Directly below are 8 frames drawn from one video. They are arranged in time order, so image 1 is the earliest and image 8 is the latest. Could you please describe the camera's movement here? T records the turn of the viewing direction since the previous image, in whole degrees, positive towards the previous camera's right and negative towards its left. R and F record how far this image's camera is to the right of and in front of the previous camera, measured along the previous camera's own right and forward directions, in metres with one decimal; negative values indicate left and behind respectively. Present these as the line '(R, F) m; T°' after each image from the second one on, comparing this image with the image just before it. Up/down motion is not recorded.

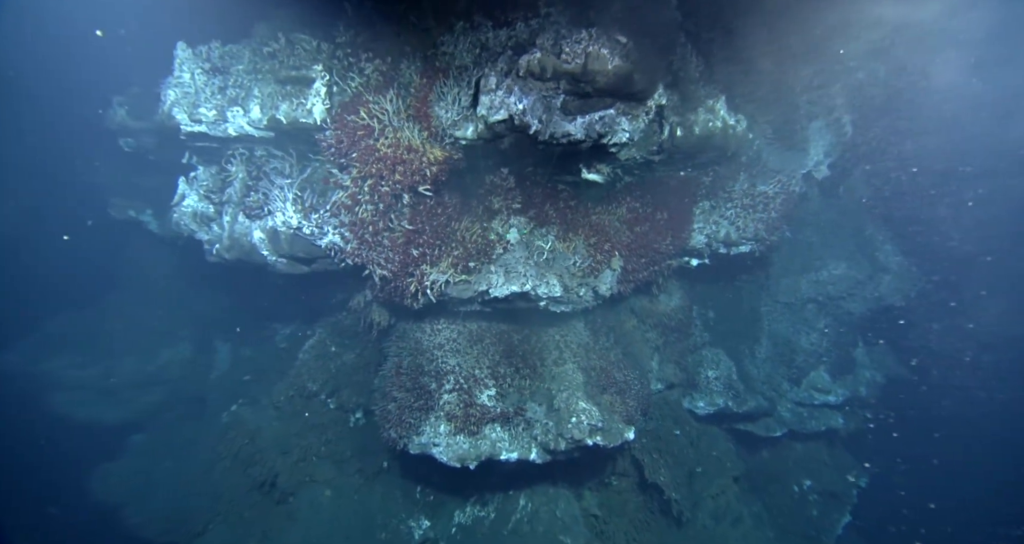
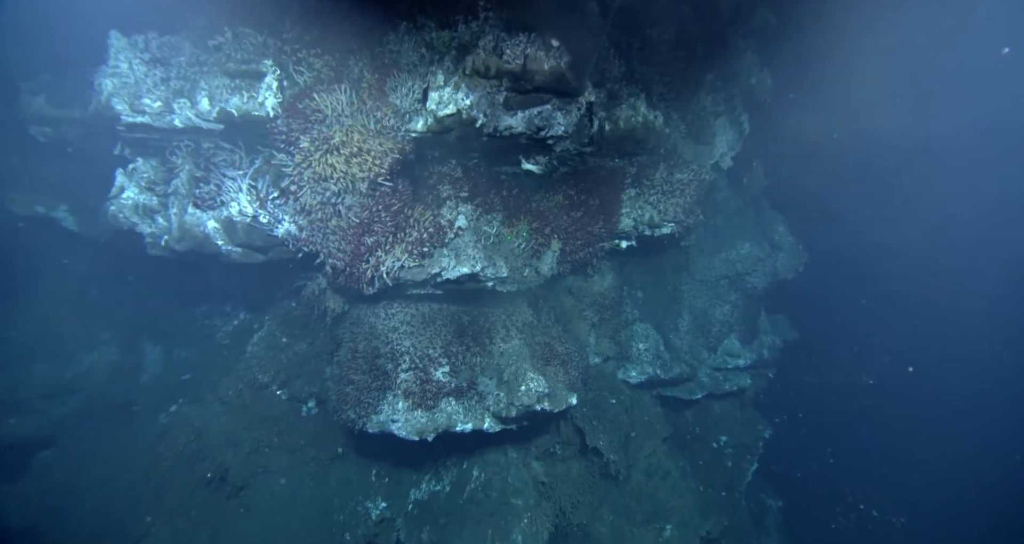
(0.0, -0.5) m; +5°
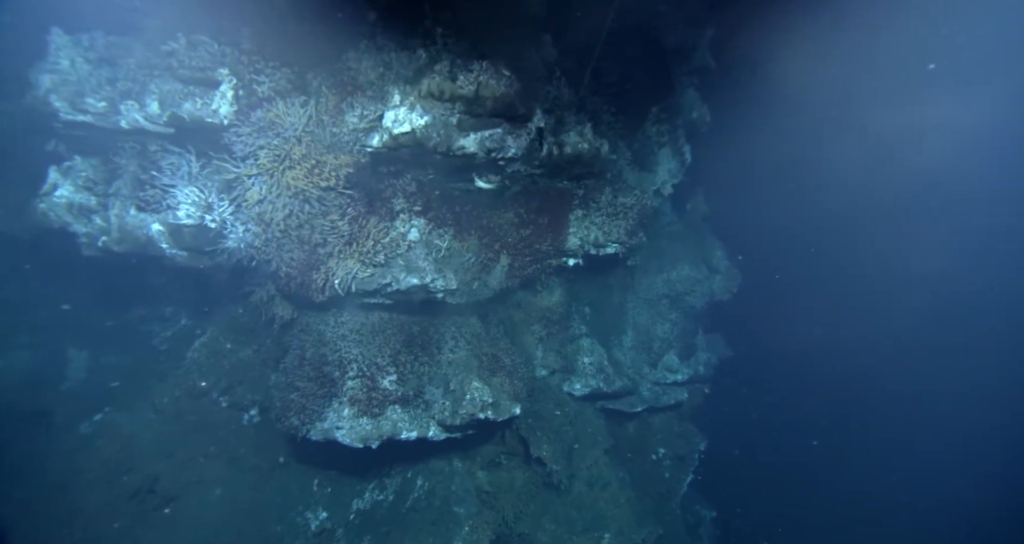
(+0.1, -0.3) m; +5°
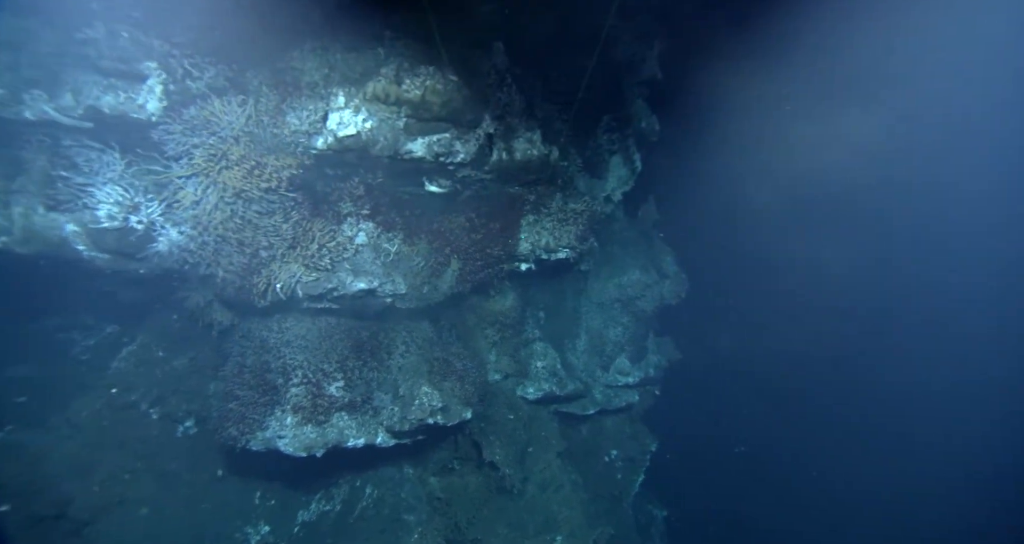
(+0.2, 0.0) m; +4°
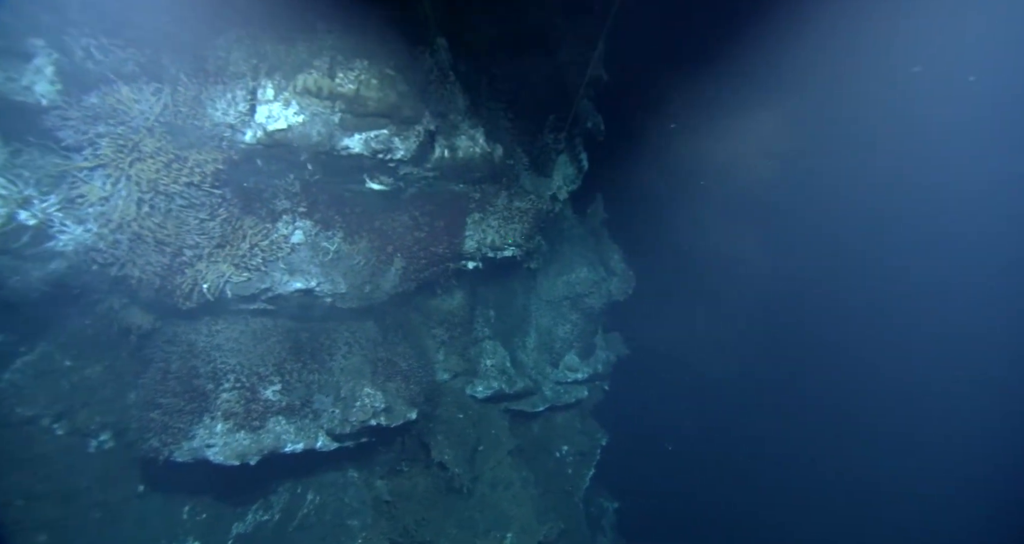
(+0.2, 0.0) m; +5°
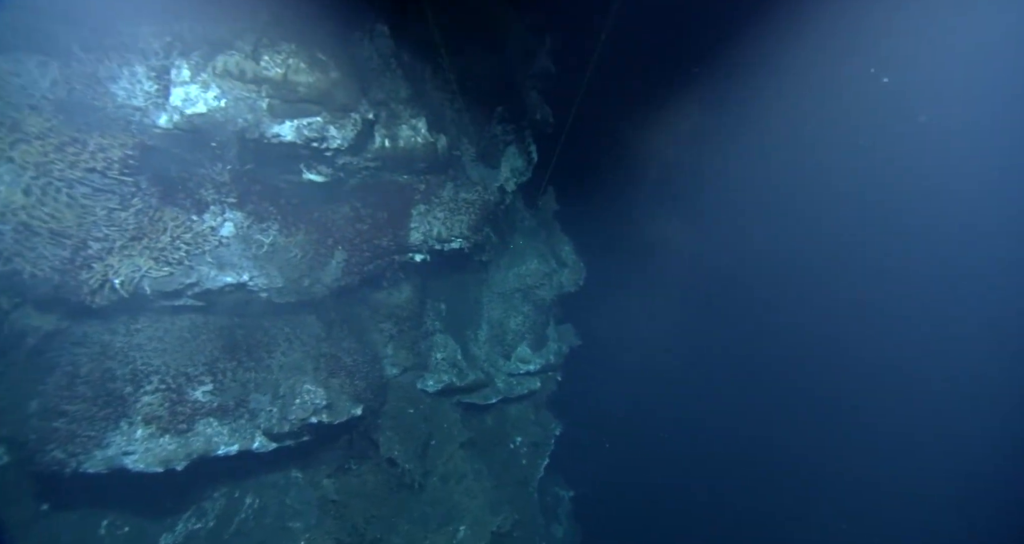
(+0.3, 0.0) m; +4°
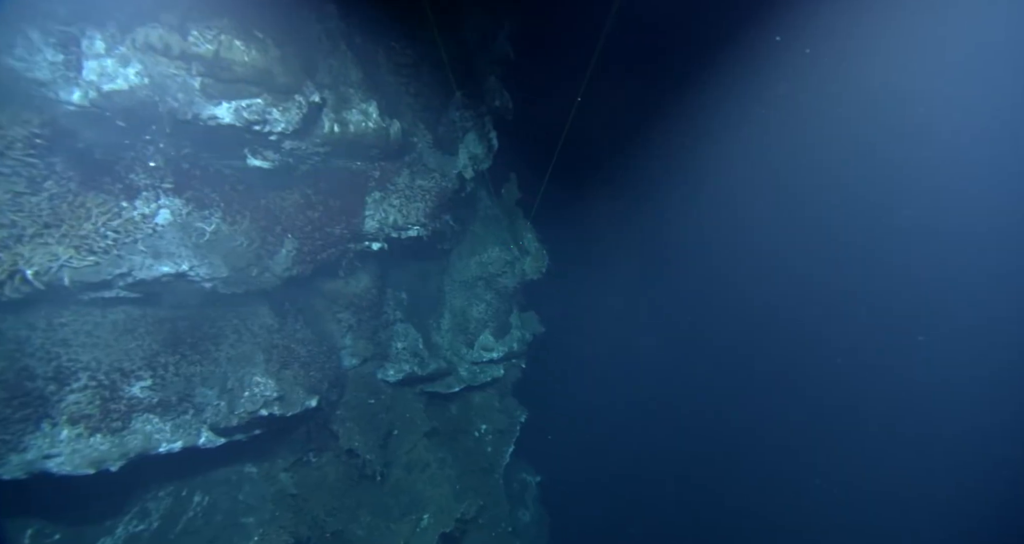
(+0.2, 0.0) m; +3°
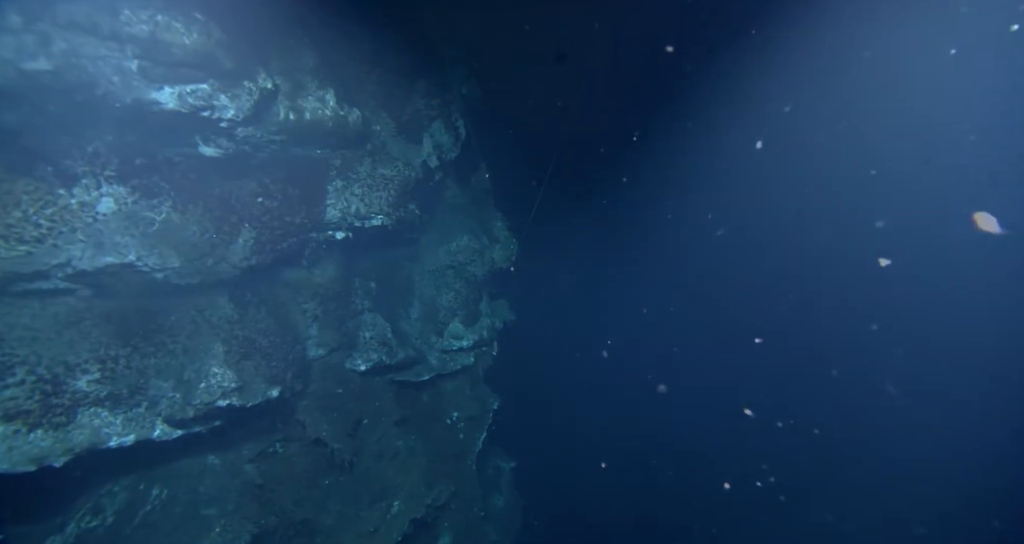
(+0.3, 0.0) m; +2°
